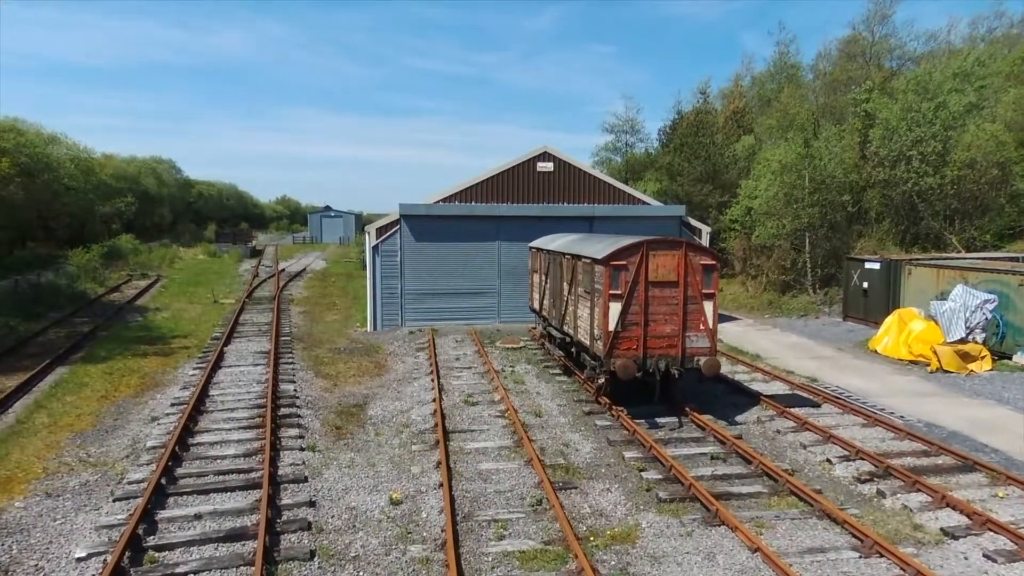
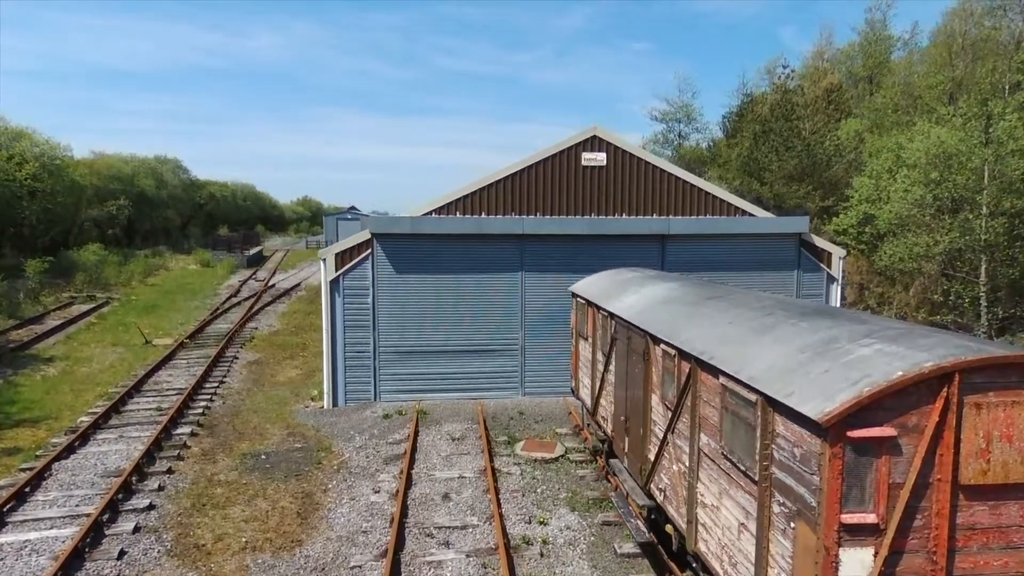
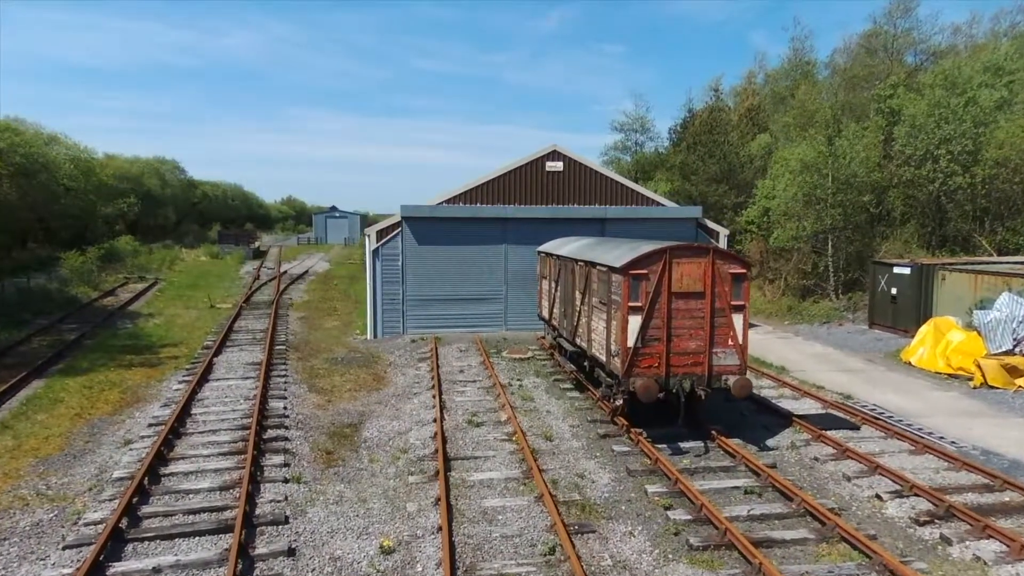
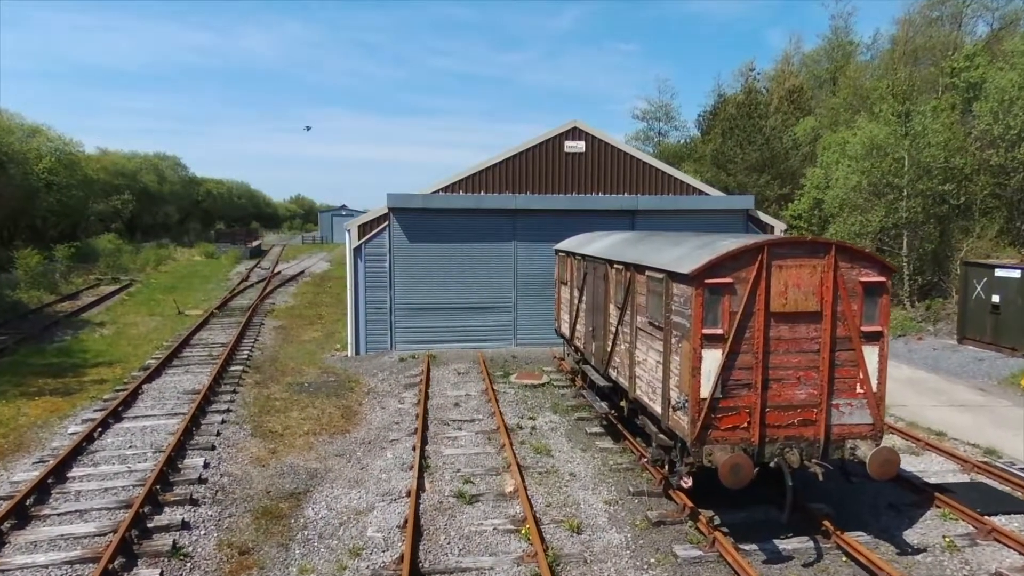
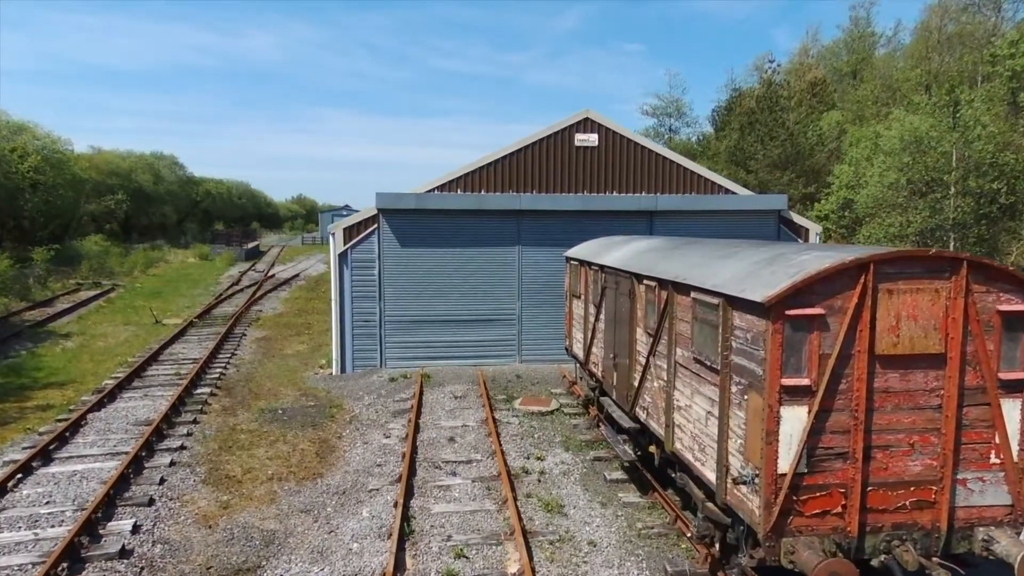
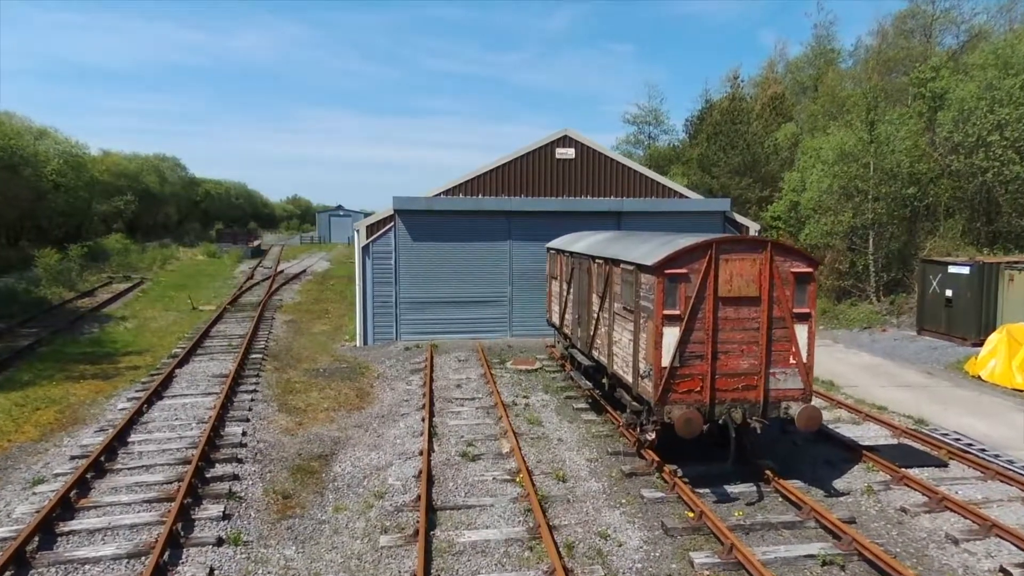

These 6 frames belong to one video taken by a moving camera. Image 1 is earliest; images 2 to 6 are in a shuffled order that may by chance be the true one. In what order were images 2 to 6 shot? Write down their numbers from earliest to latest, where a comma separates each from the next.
3, 6, 4, 5, 2
